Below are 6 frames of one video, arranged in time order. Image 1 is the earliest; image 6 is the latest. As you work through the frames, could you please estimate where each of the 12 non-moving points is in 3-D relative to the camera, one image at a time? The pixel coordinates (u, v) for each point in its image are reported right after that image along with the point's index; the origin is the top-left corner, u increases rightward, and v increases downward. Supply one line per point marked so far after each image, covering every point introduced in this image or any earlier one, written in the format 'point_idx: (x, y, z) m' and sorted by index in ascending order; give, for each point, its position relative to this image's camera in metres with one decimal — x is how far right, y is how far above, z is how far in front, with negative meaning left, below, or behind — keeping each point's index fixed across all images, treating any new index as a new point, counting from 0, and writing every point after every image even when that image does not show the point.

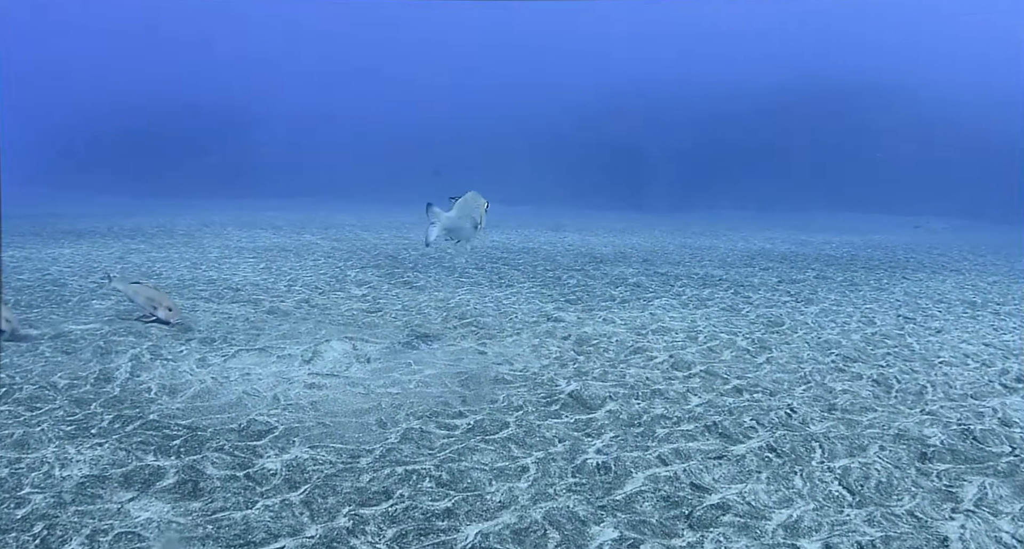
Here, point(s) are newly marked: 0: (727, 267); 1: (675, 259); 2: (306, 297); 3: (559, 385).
0: (+3.0, +0.1, +10.9) m
1: (+2.3, +0.2, +11.1) m
2: (-2.2, -0.2, +8.4) m
3: (+0.4, -1.0, +6.9) m
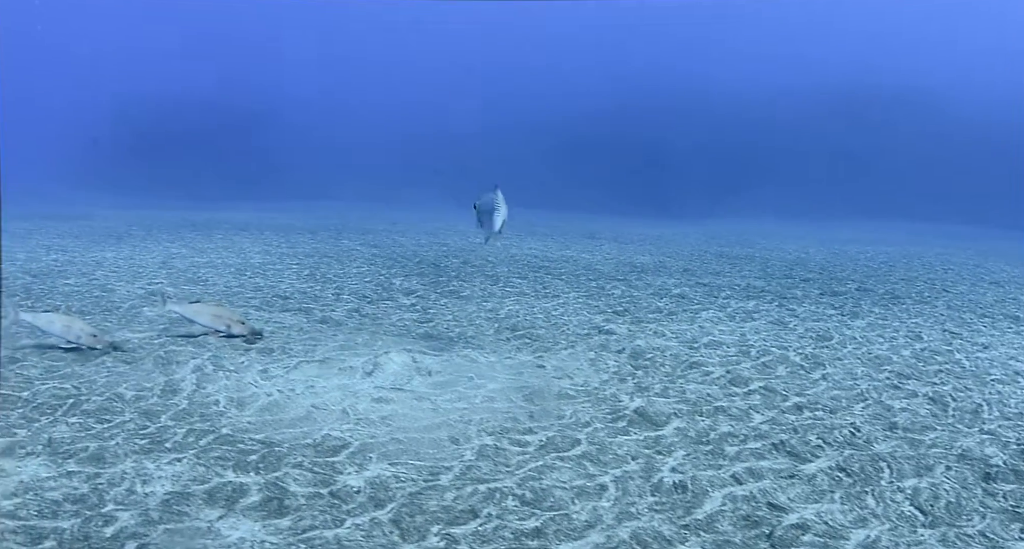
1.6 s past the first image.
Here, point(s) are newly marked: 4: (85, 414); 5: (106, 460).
0: (+3.5, 0.0, +10.9) m
1: (+2.8, +0.1, +11.1) m
2: (-1.6, -0.3, +8.3) m
3: (+1.0, -1.1, +6.9) m
4: (-3.1, -1.0, +5.8) m
5: (-2.7, -1.2, +5.2) m
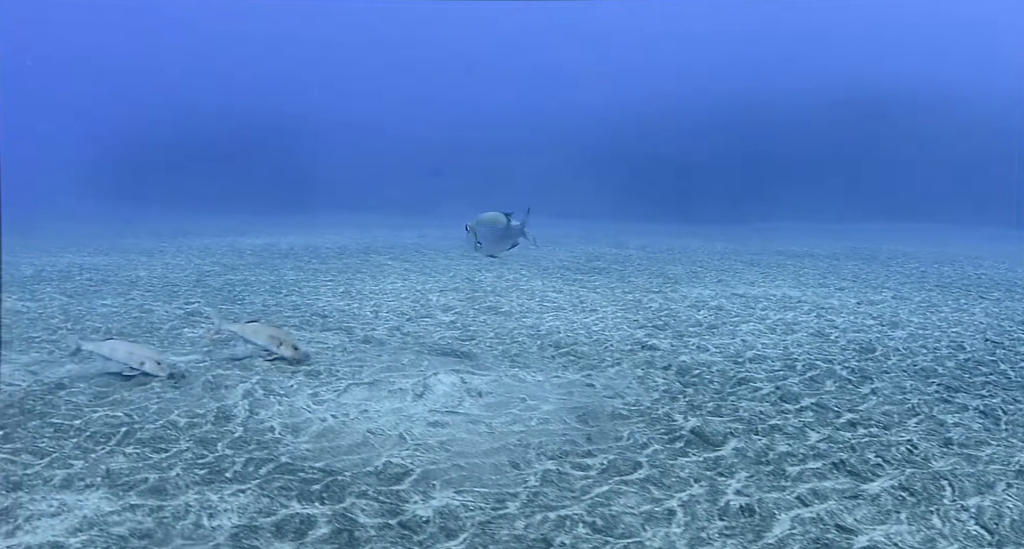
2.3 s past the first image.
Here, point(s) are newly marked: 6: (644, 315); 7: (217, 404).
0: (+3.9, -0.2, +10.8) m
1: (+3.3, -0.1, +11.0) m
2: (-1.2, -0.5, +8.2) m
3: (+1.4, -1.3, +6.8) m
4: (-2.6, -1.2, +5.6) m
5: (-2.2, -1.4, +5.1) m
6: (+1.6, -0.5, +9.3) m
7: (-2.3, -1.0, +6.2) m
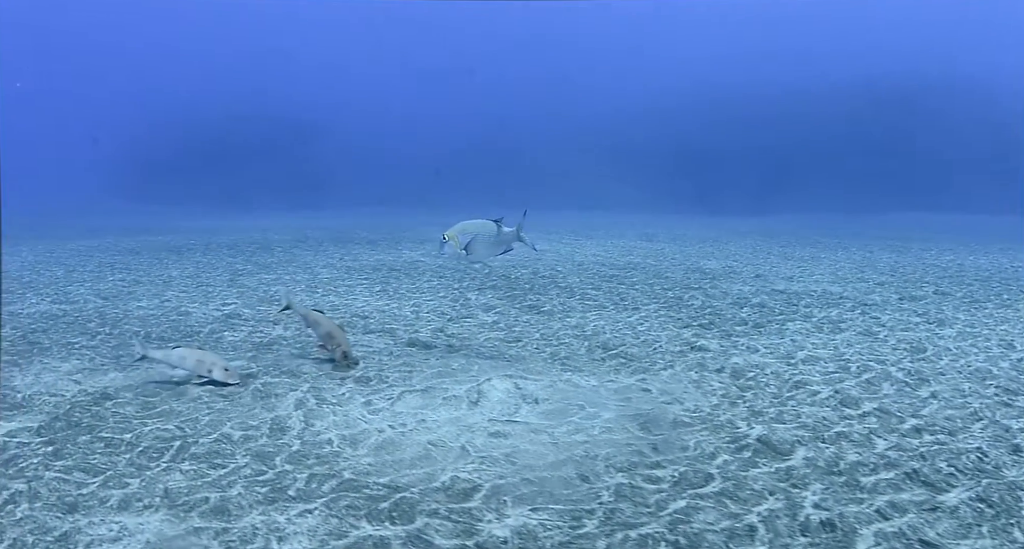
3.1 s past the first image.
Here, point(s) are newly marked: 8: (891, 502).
0: (+4.4, -0.1, +10.6) m
1: (+3.7, 0.0, +10.8) m
2: (-0.7, -0.5, +8.0) m
3: (+1.9, -1.3, +6.5) m
4: (-2.1, -1.3, +5.4) m
5: (-1.7, -1.5, +4.9) m
6: (+2.0, -0.4, +9.1) m
7: (-1.8, -1.1, +5.9) m
8: (+2.8, -1.7, +5.8) m
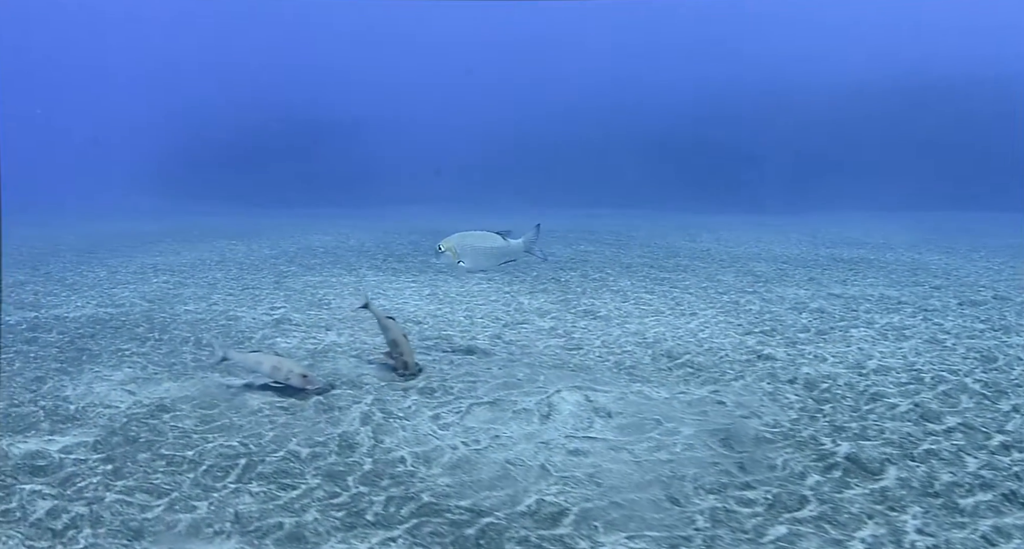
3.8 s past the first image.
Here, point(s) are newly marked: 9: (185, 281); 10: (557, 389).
0: (+5.0, -0.2, +10.3) m
1: (+4.3, -0.1, +10.5) m
2: (-0.2, -0.6, +7.6) m
3: (+2.5, -1.3, +6.2) m
4: (-1.6, -1.3, +5.1) m
5: (-1.2, -1.5, +4.6) m
6: (+2.6, -0.5, +8.7) m
7: (-1.2, -1.1, +5.6) m
8: (+3.3, -1.8, +5.5) m
9: (-3.3, -0.1, +8.1) m
10: (+0.4, -0.9, +6.6) m
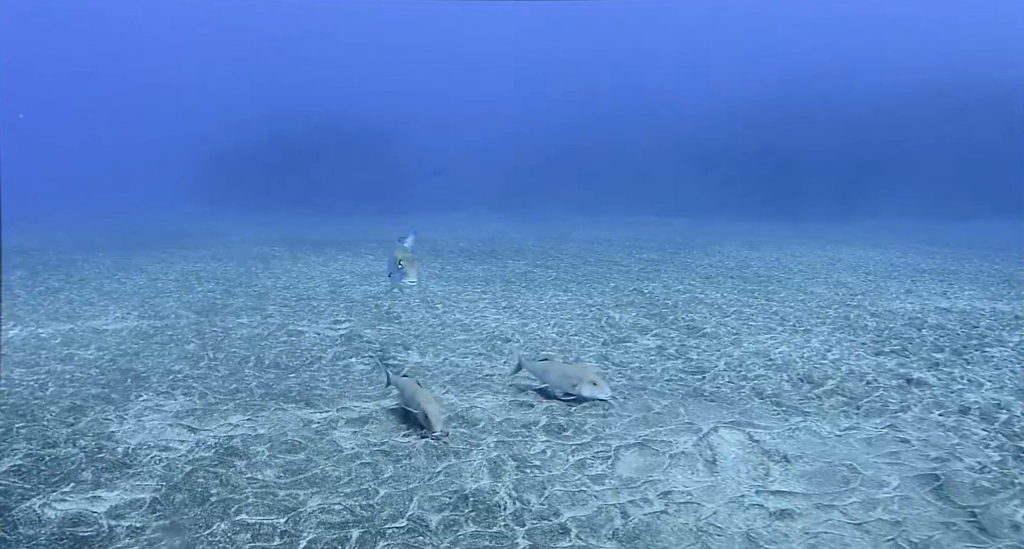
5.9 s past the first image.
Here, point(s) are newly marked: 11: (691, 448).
0: (+5.7, -0.3, +9.2) m
1: (+5.0, -0.2, +9.3) m
2: (+0.7, -0.6, +6.2) m
3: (+3.4, -1.4, +5.0) m
4: (-0.6, -1.3, +3.6) m
5: (-0.1, -1.5, +3.1) m
6: (+3.4, -0.6, +7.5) m
7: (-0.3, -1.1, +4.1) m
8: (+4.3, -1.8, +4.3) m
9: (-2.5, -0.1, +6.5) m
10: (+1.3, -1.0, +5.2) m
11: (+1.1, -1.1, +4.9) m
